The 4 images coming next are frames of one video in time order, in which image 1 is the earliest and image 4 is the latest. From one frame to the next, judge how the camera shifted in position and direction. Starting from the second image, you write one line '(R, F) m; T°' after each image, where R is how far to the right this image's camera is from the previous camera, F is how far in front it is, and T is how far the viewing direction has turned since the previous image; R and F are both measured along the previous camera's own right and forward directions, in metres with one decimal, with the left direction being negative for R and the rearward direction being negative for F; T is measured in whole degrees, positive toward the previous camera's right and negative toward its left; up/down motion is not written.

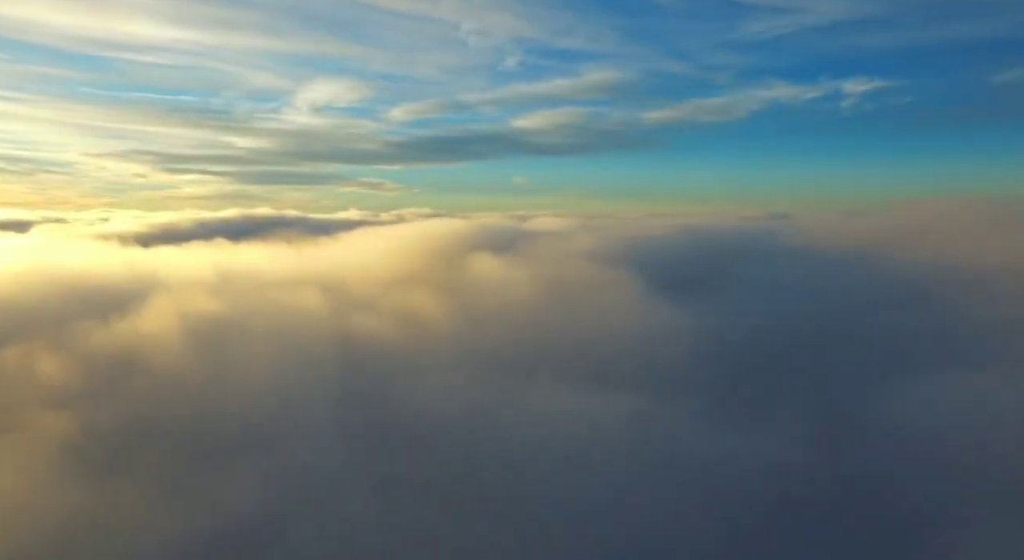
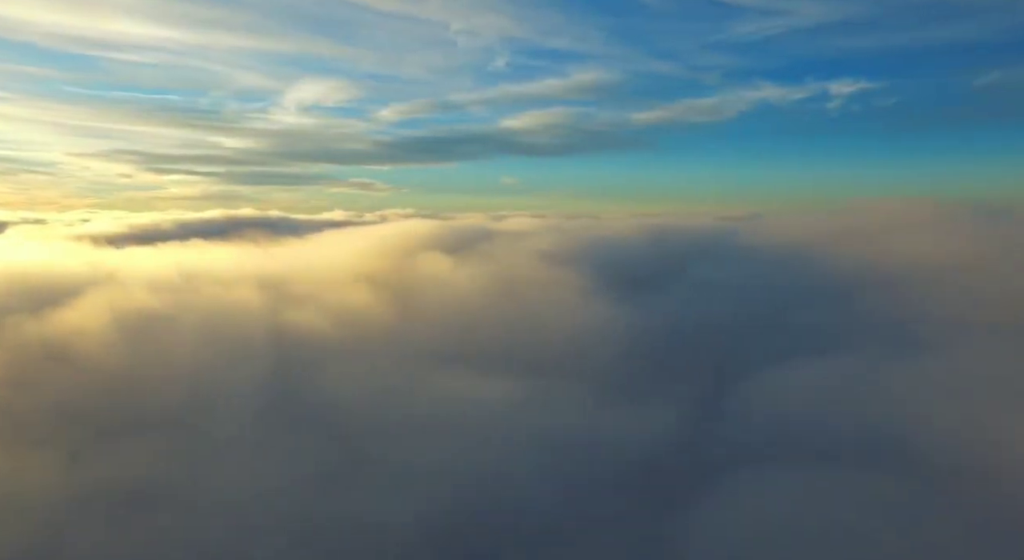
(+3.6, -2.6) m; +1°
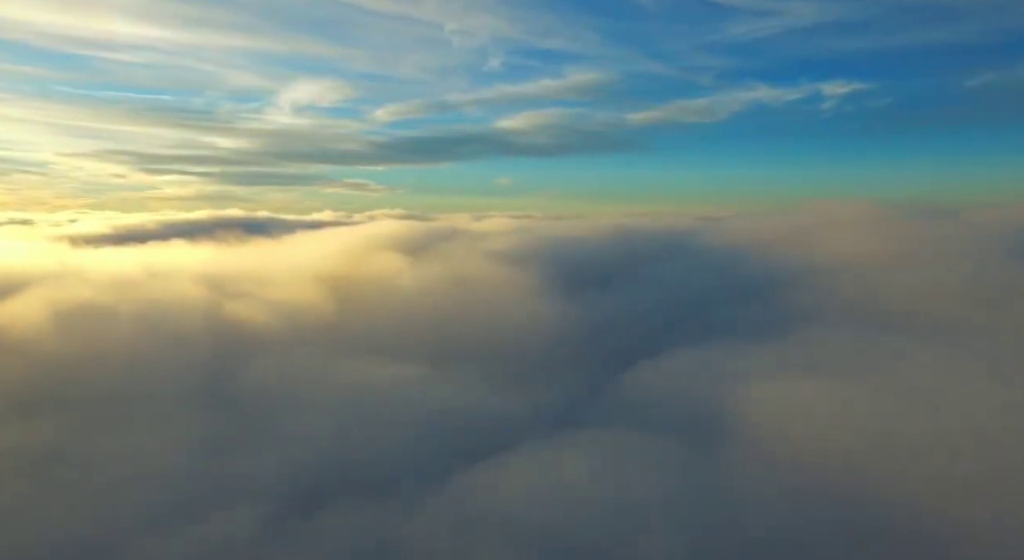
(+4.2, -3.1) m; 0°
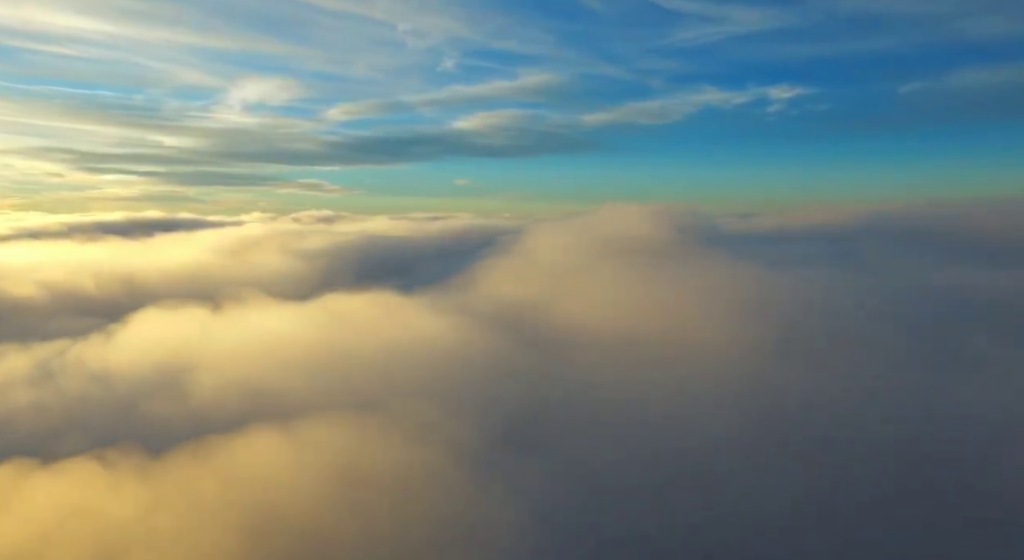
(+20.1, -15.9) m; +4°
